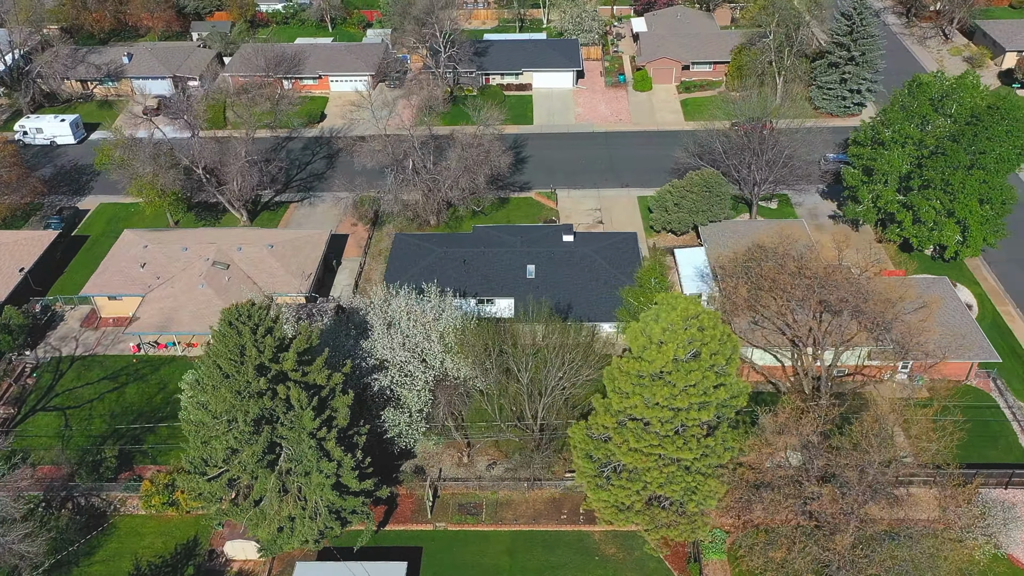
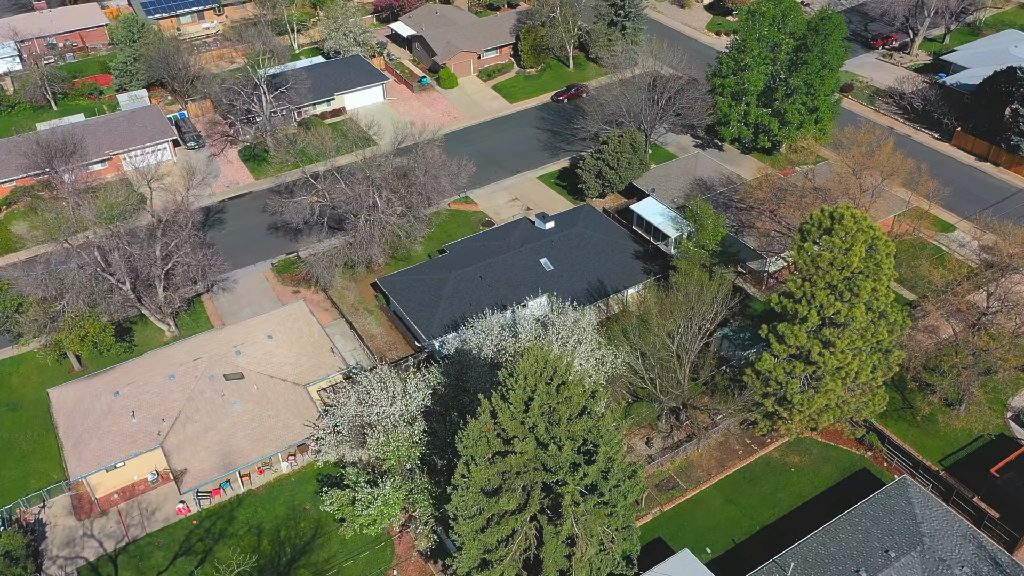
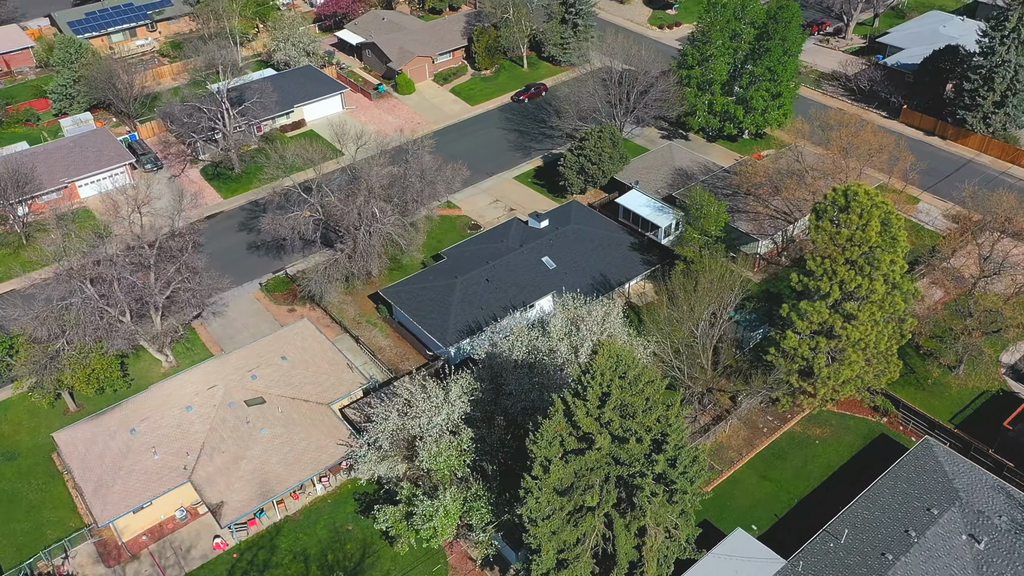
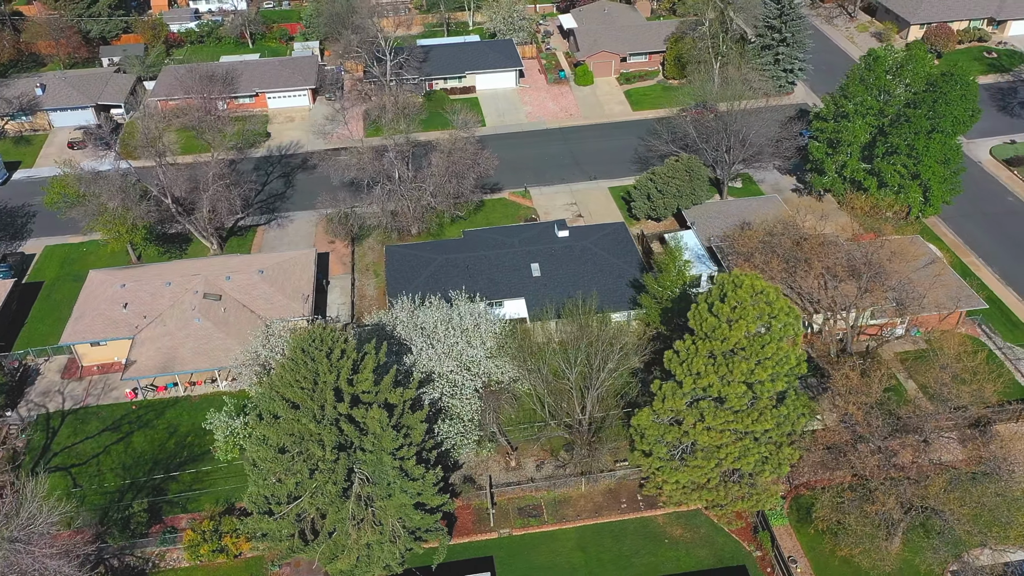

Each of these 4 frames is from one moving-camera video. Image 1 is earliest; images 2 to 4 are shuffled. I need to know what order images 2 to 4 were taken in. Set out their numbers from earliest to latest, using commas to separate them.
4, 2, 3
